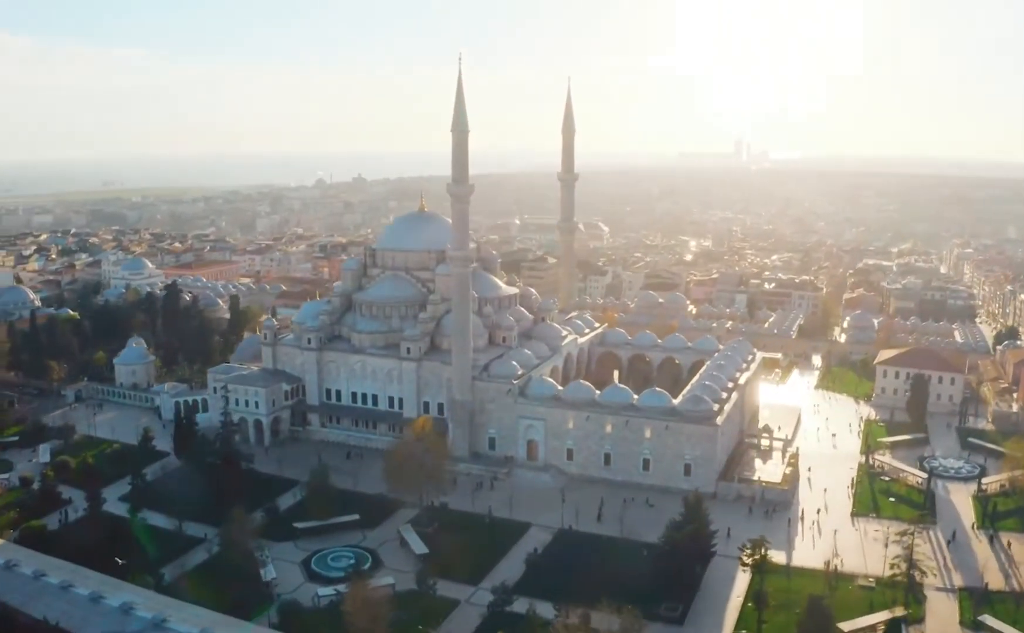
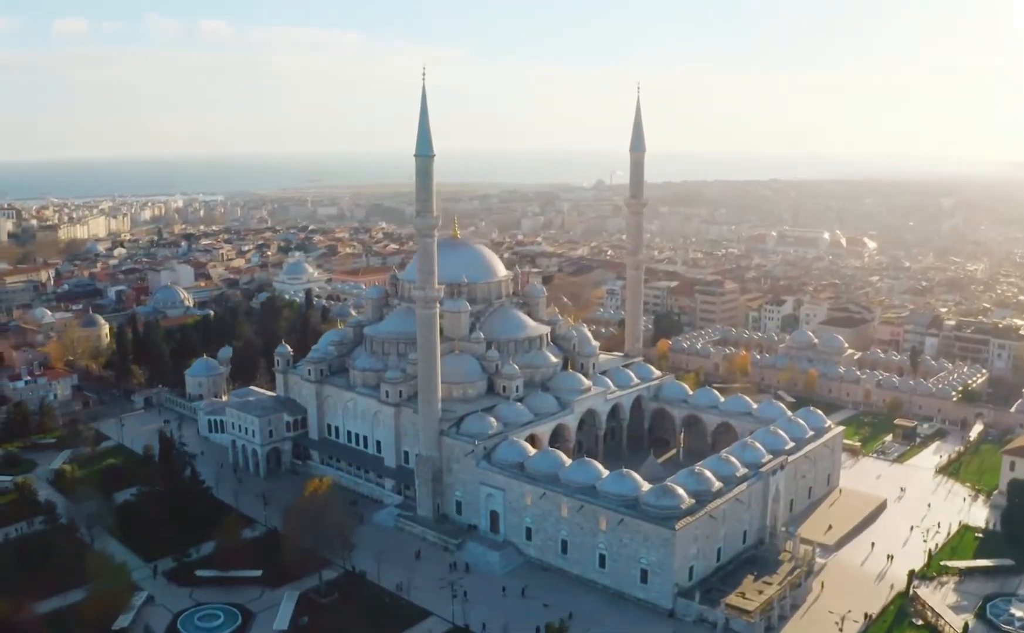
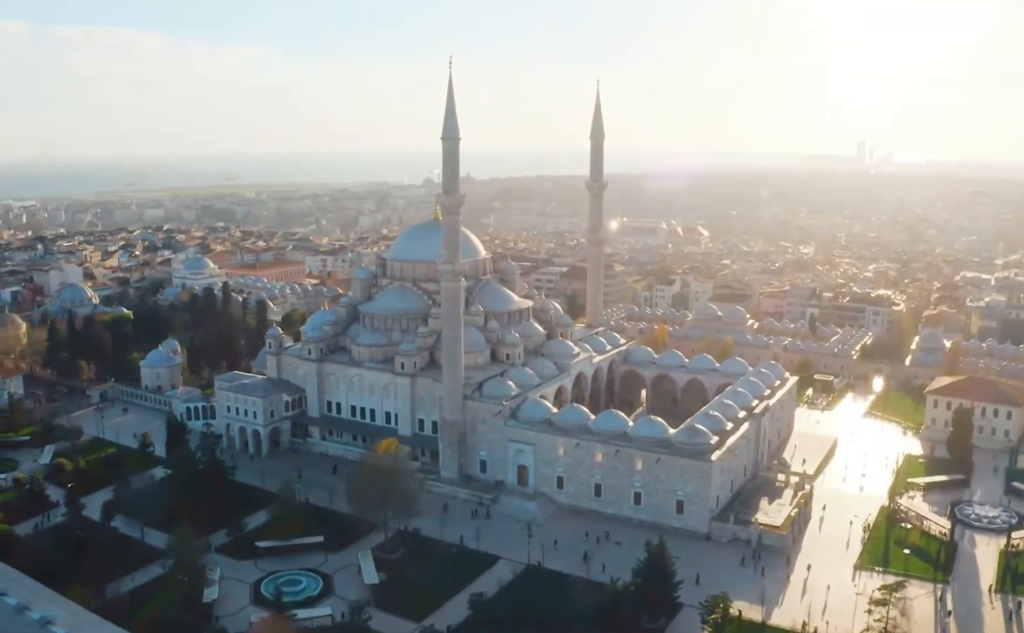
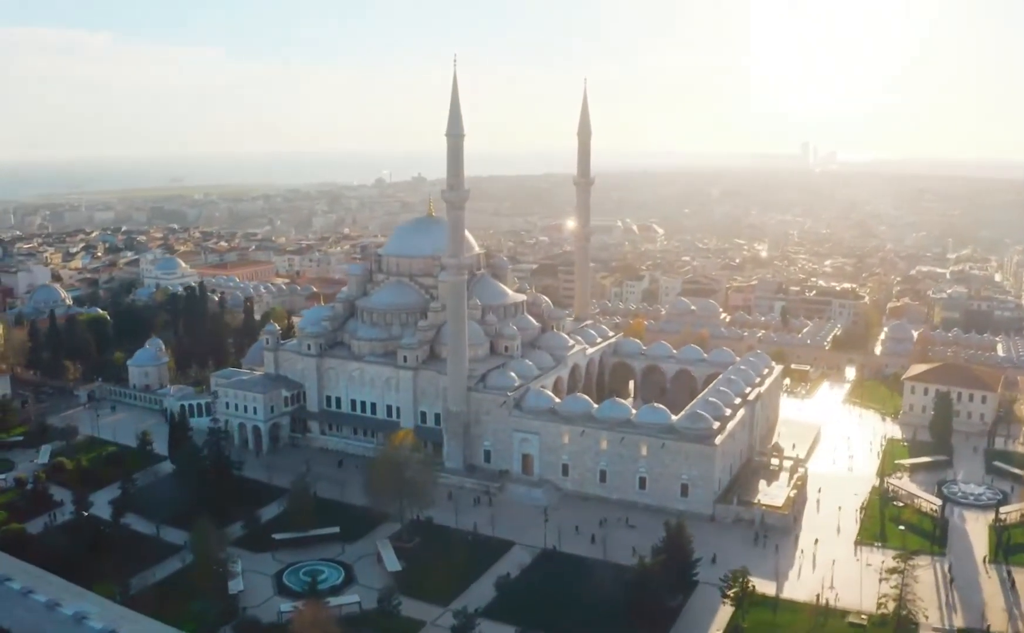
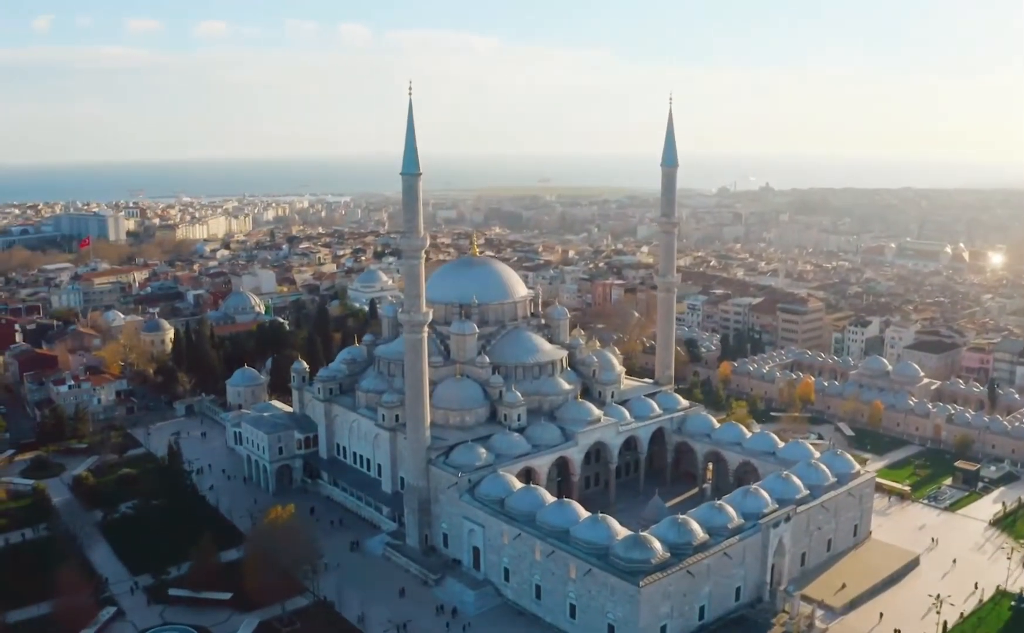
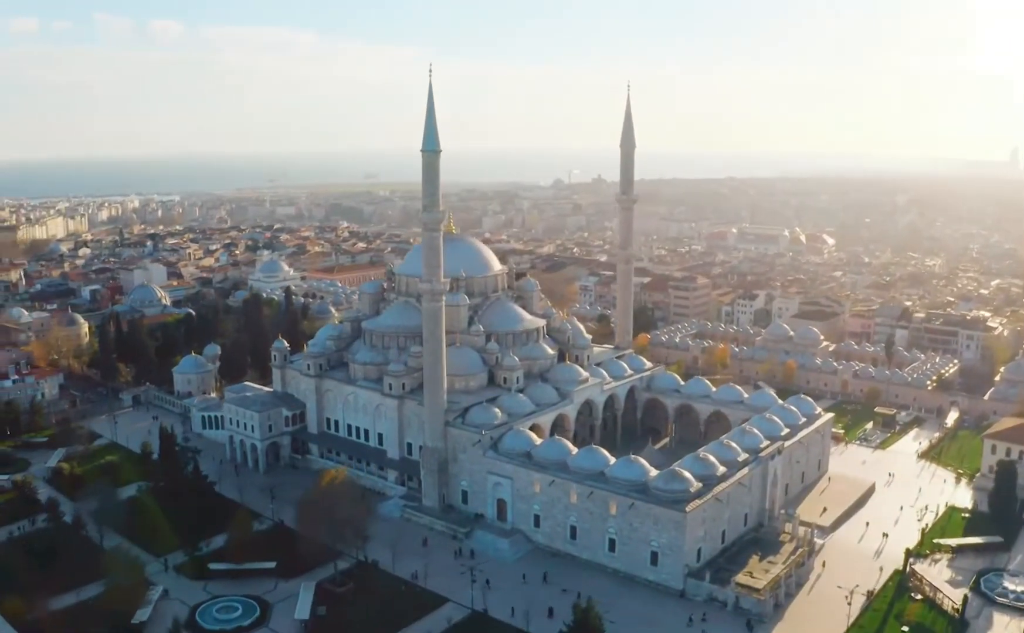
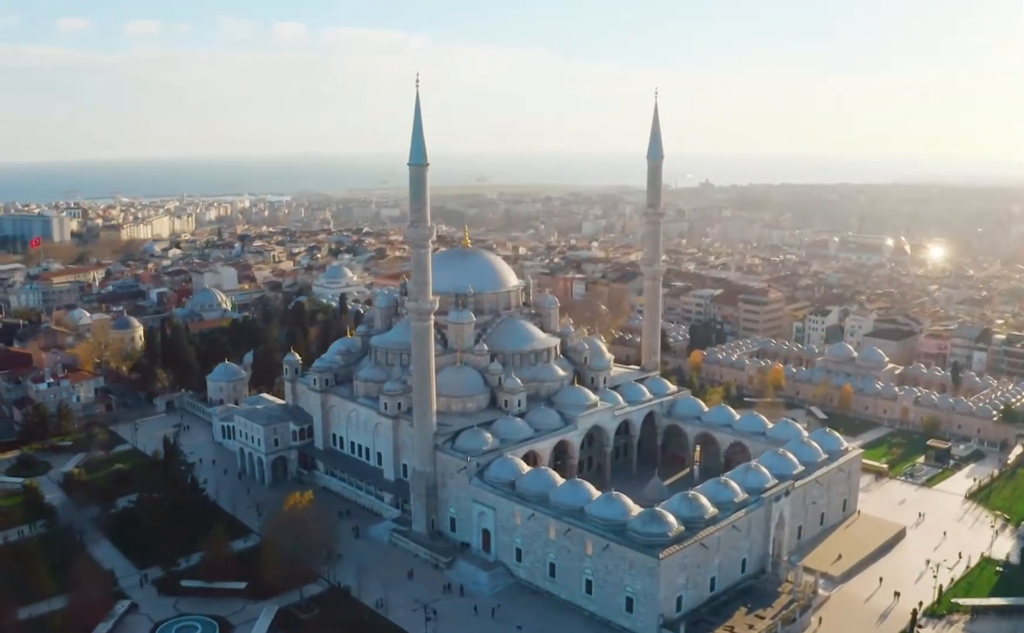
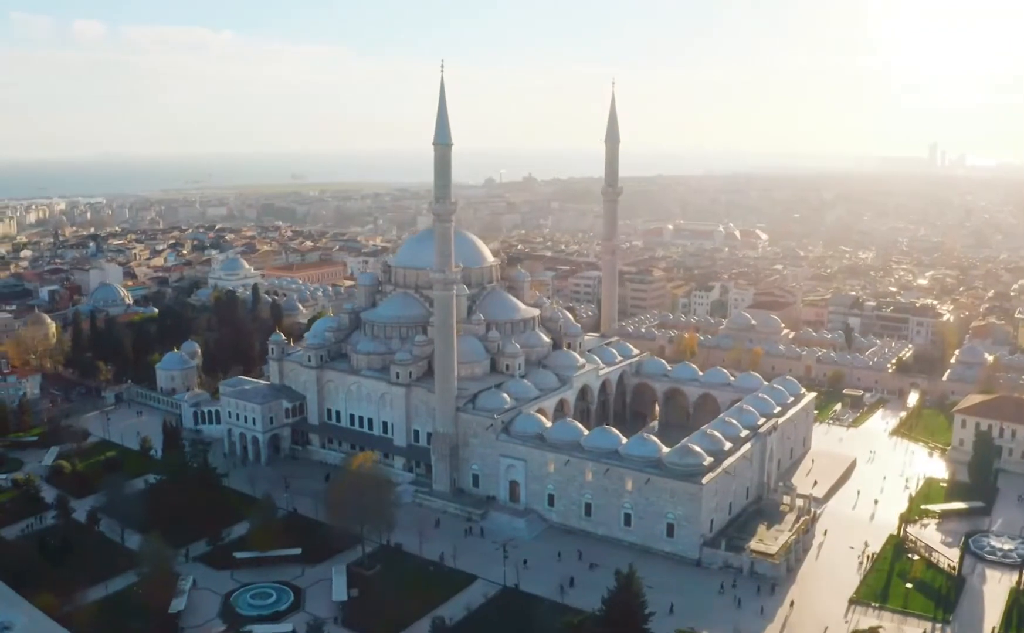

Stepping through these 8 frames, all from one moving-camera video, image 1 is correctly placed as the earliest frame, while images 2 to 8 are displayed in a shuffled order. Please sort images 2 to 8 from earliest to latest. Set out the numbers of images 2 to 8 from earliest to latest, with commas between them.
4, 3, 8, 6, 2, 7, 5
